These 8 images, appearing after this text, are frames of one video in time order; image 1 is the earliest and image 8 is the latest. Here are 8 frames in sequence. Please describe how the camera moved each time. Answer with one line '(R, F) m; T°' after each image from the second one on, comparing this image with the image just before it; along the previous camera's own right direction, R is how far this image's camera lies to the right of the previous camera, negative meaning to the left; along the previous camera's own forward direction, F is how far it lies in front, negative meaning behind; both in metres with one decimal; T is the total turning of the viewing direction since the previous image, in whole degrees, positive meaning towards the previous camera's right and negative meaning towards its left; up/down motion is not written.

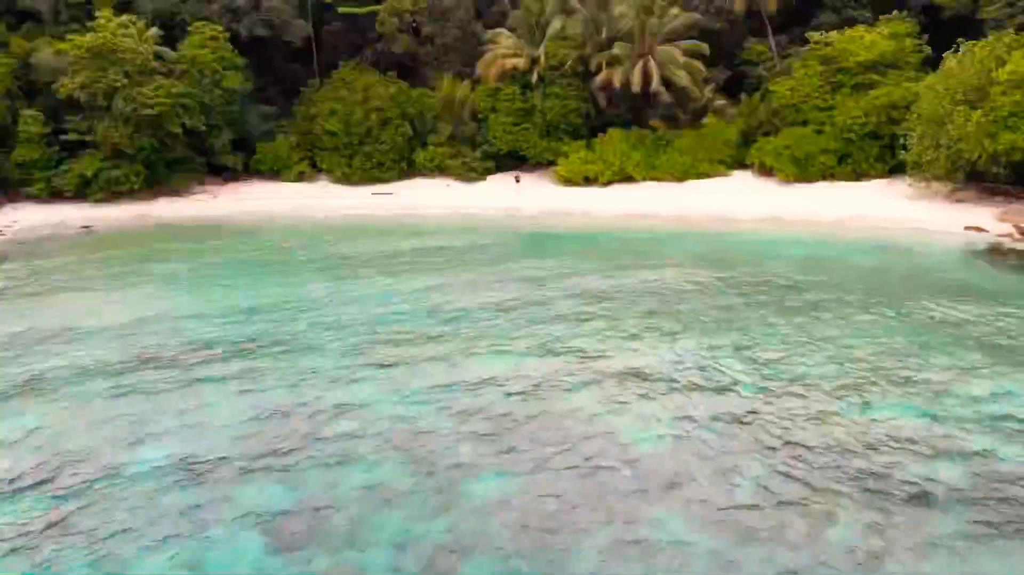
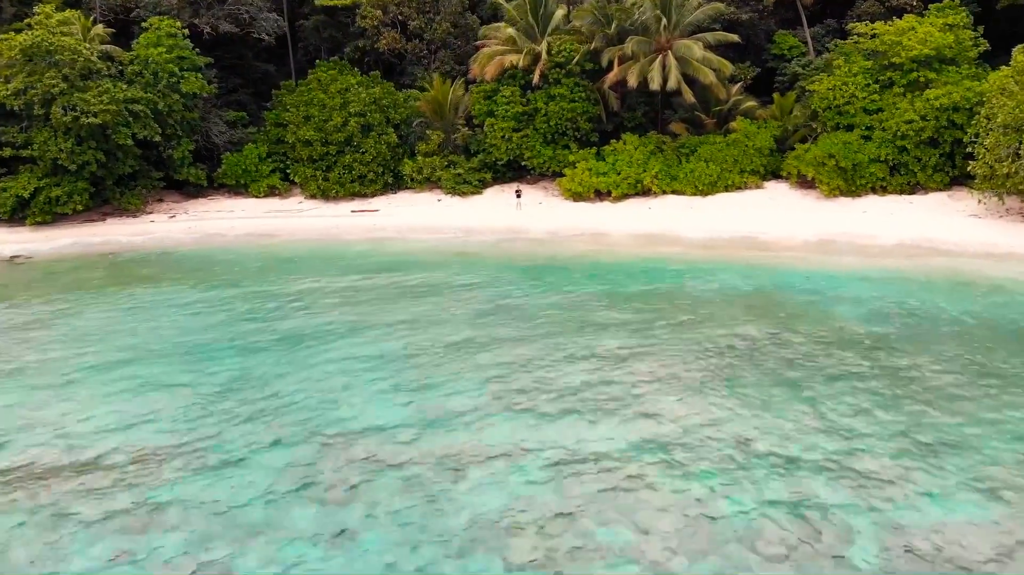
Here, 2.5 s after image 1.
(0.0, +3.3) m; 0°
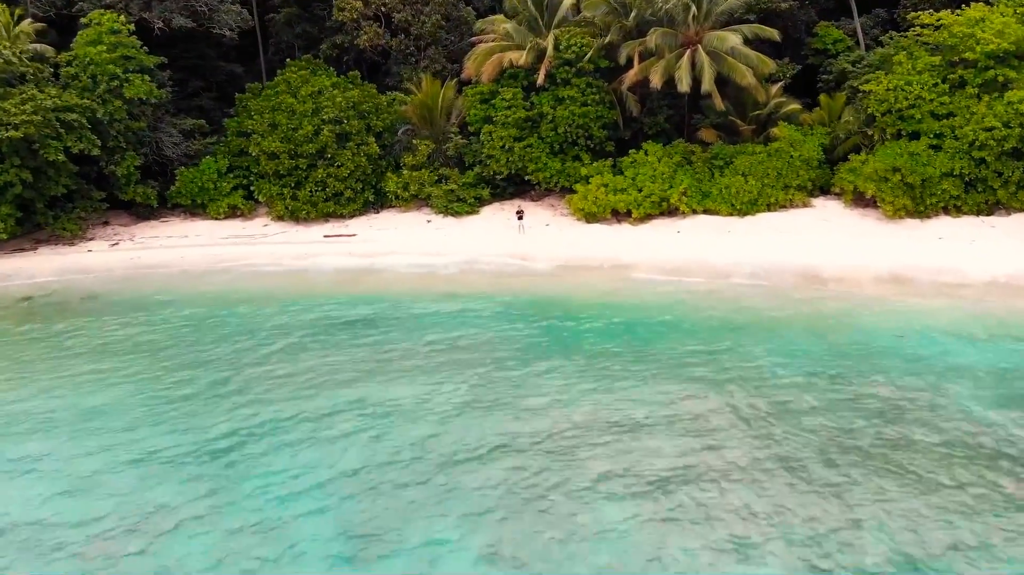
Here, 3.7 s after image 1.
(-0.1, +3.4) m; 0°
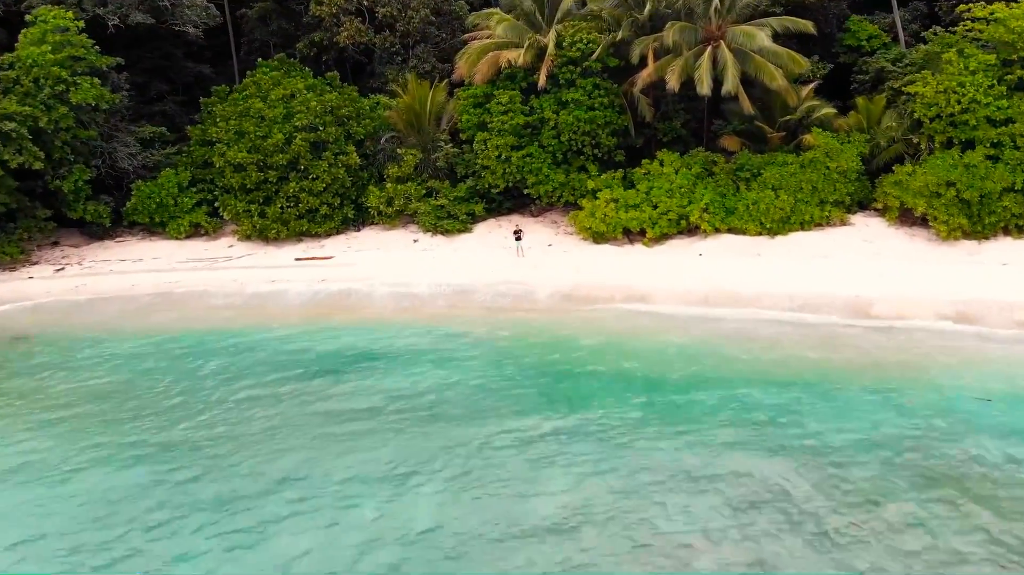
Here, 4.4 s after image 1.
(0.0, +2.3) m; 0°
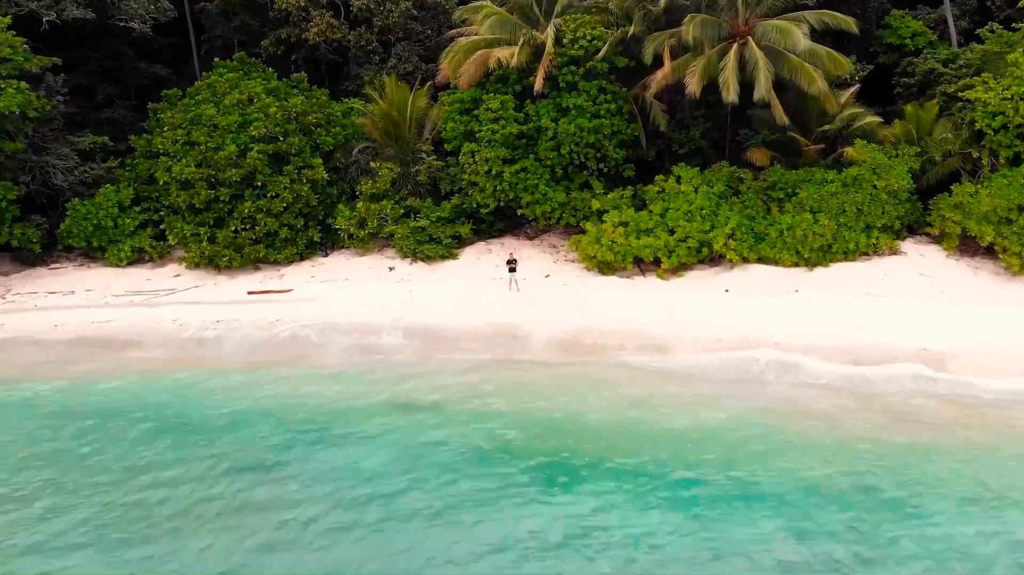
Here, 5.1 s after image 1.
(+0.1, +2.5) m; 0°
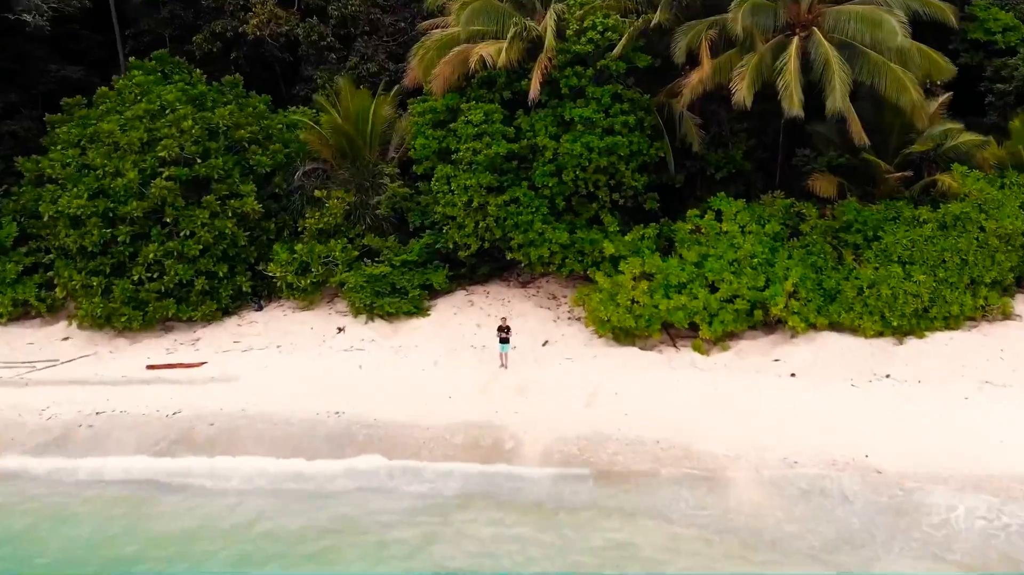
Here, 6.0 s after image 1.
(+0.1, +3.5) m; 0°
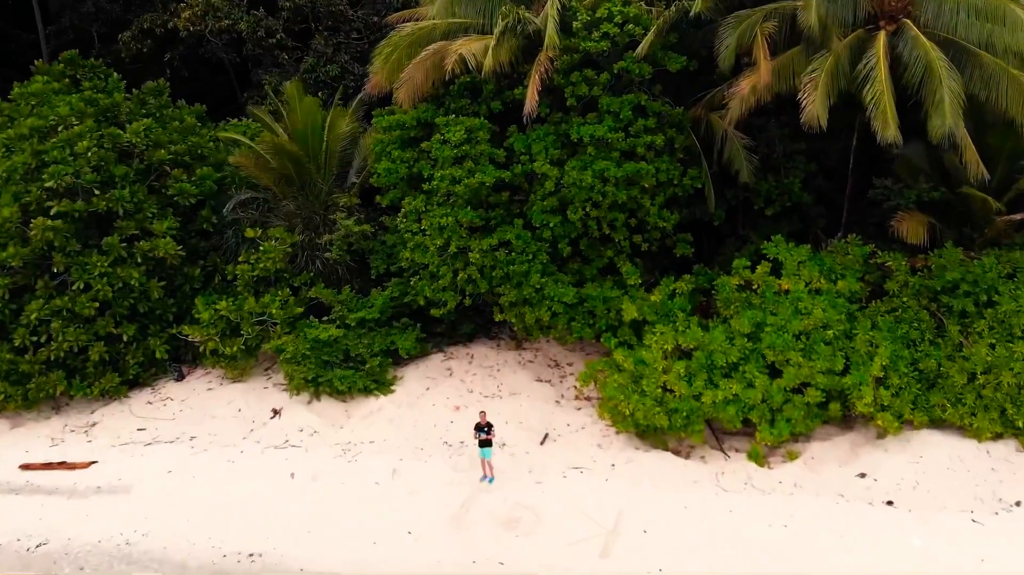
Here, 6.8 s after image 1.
(+0.1, +2.7) m; 0°
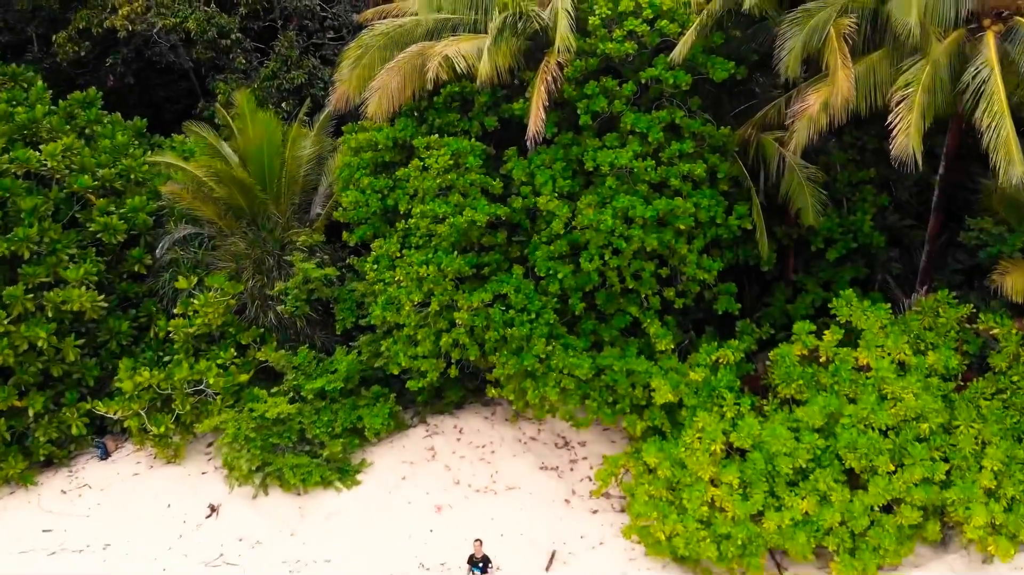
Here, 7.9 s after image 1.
(0.0, +1.8) m; 0°
